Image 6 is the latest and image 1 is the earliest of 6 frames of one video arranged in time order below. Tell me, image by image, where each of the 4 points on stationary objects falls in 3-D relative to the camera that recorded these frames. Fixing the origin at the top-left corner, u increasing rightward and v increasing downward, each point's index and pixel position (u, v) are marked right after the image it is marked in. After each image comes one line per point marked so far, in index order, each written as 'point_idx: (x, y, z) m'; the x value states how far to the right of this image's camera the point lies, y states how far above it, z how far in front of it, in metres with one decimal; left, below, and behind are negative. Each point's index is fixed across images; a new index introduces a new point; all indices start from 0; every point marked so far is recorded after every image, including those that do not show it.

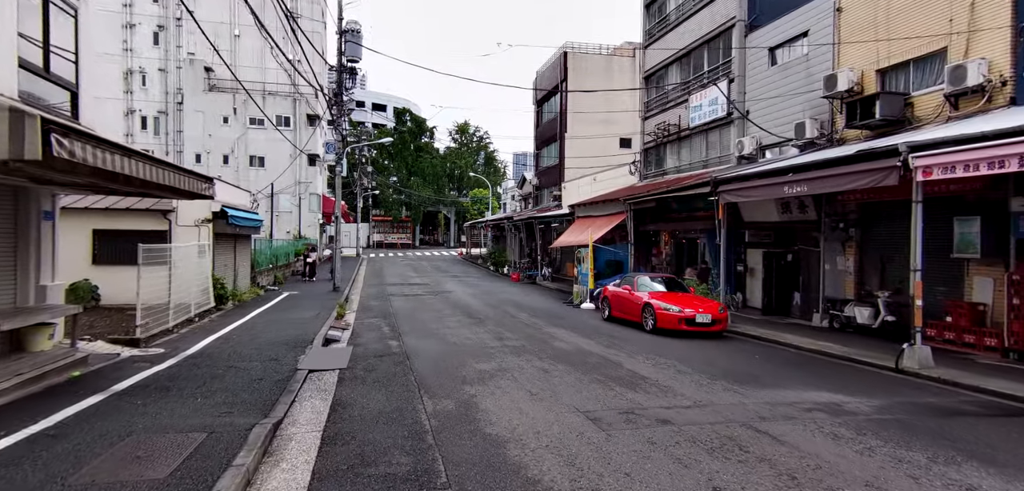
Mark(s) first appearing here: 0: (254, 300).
0: (-9.4, -2.0, +18.7) m
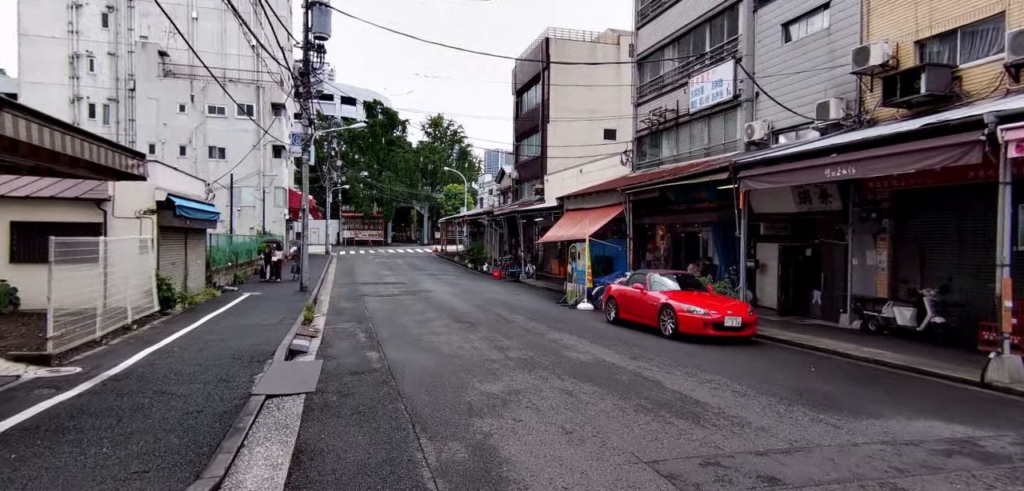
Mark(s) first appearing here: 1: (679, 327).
0: (-9.8, -1.9, +16.6) m
1: (+3.1, -1.5, +9.5) m
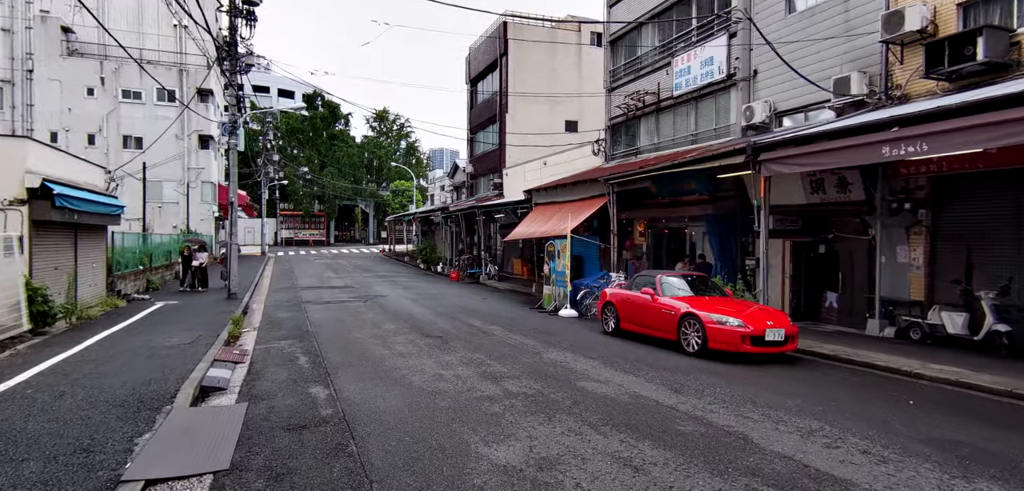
0: (-10.6, -1.9, +13.4) m
1: (+2.9, -1.5, +7.7) m
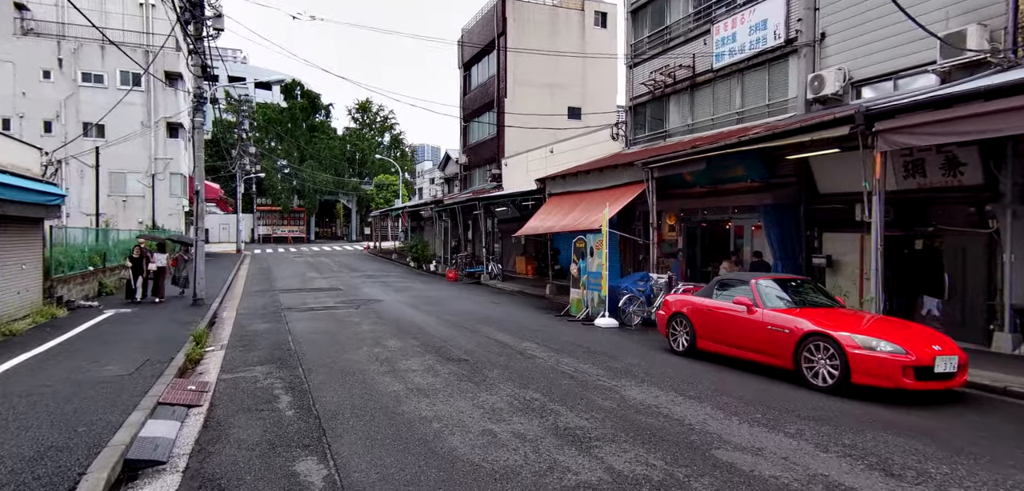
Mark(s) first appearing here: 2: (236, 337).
0: (-10.0, -1.8, +10.8) m
1: (+3.7, -1.4, +5.6) m
2: (-5.4, -1.8, +10.0) m
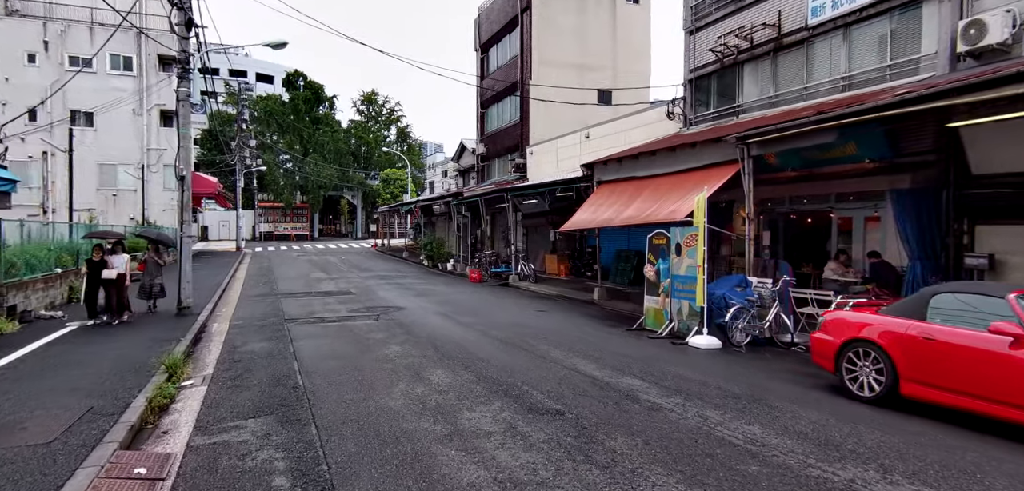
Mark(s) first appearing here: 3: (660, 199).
0: (-8.9, -1.8, +8.4) m
1: (+4.8, -1.4, +3.1) m
2: (-4.2, -1.7, +7.6) m
3: (+3.1, +1.0, +11.2) m
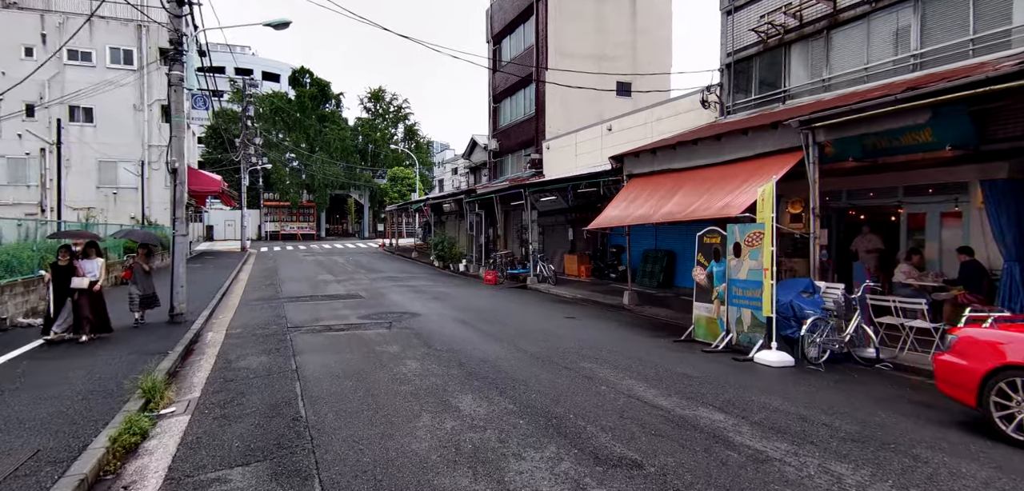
0: (-8.4, -1.8, +7.3) m
1: (+5.2, -1.4, +1.9) m
2: (-3.7, -1.7, +6.5) m
3: (+3.6, +1.0, +10.0) m
